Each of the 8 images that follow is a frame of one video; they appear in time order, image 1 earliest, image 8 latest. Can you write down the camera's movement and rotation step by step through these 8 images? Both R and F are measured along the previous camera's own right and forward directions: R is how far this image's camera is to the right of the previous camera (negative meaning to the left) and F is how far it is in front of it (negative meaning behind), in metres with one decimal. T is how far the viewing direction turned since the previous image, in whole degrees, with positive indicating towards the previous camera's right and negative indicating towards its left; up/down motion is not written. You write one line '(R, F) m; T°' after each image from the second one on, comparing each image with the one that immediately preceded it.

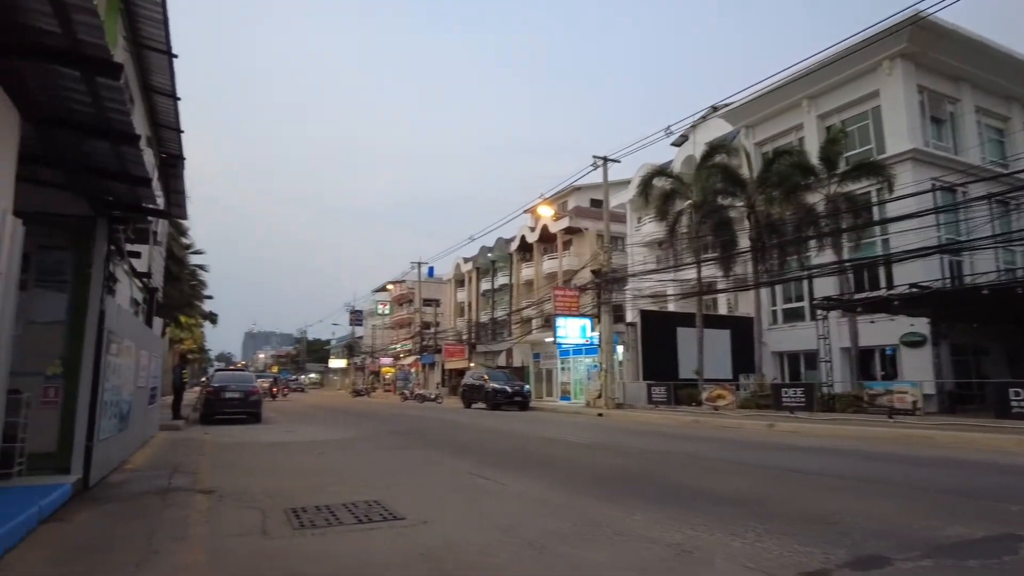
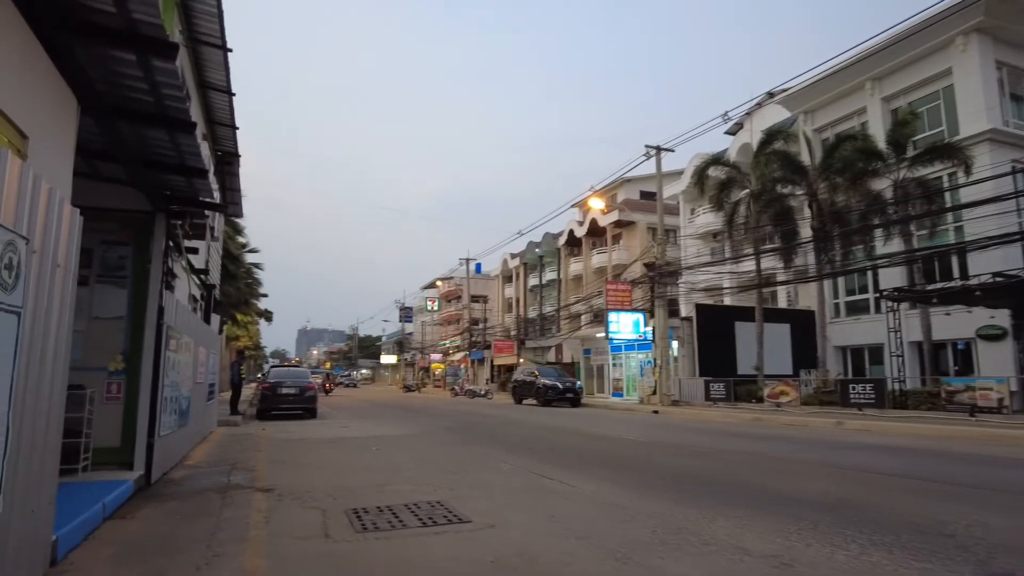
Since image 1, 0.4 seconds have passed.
(-0.2, +0.4) m; -4°
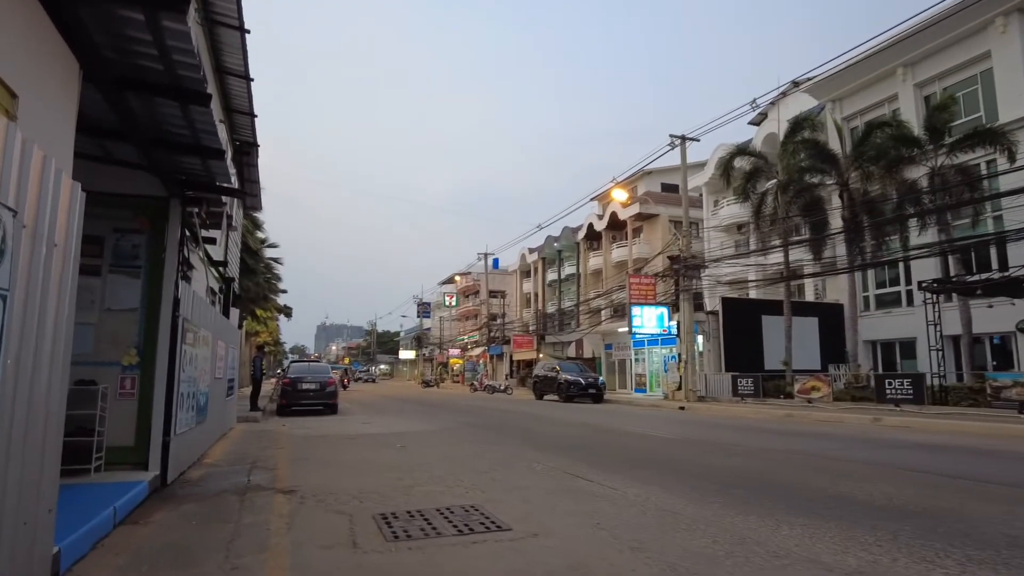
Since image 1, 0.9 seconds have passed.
(-0.2, +0.5) m; -1°
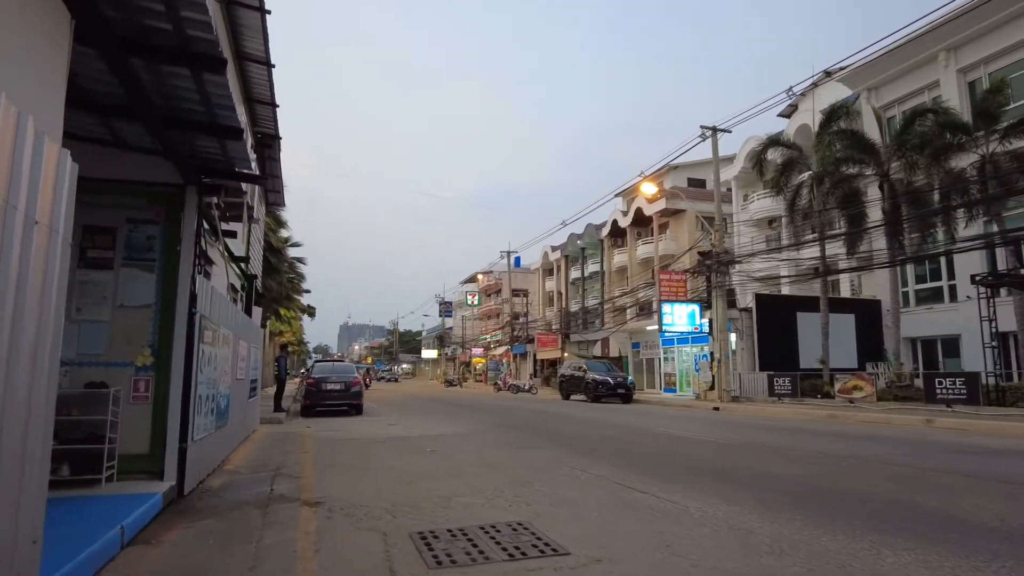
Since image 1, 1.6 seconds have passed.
(-0.2, +0.7) m; -2°
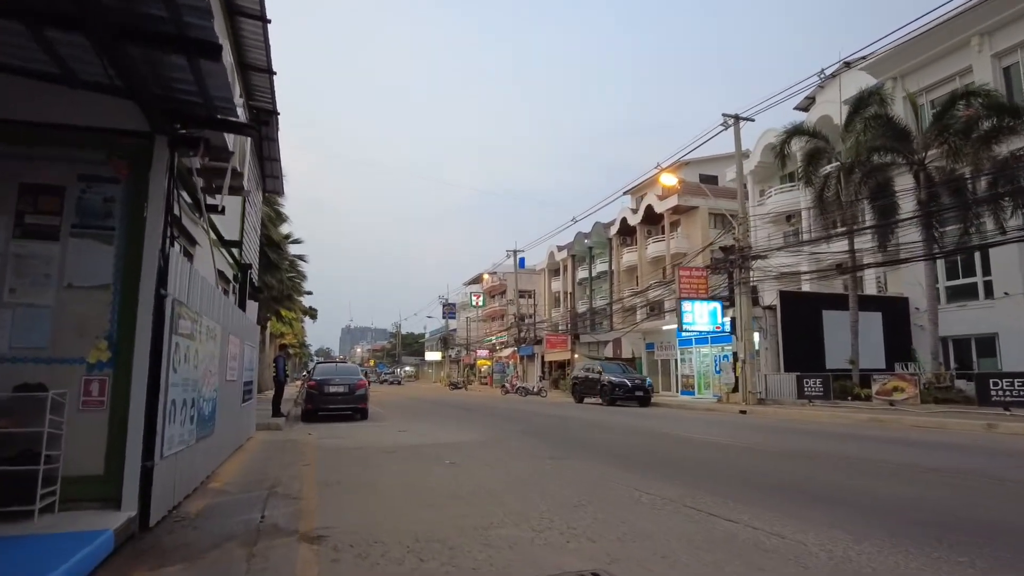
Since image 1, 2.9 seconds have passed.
(-0.4, +1.5) m; 0°
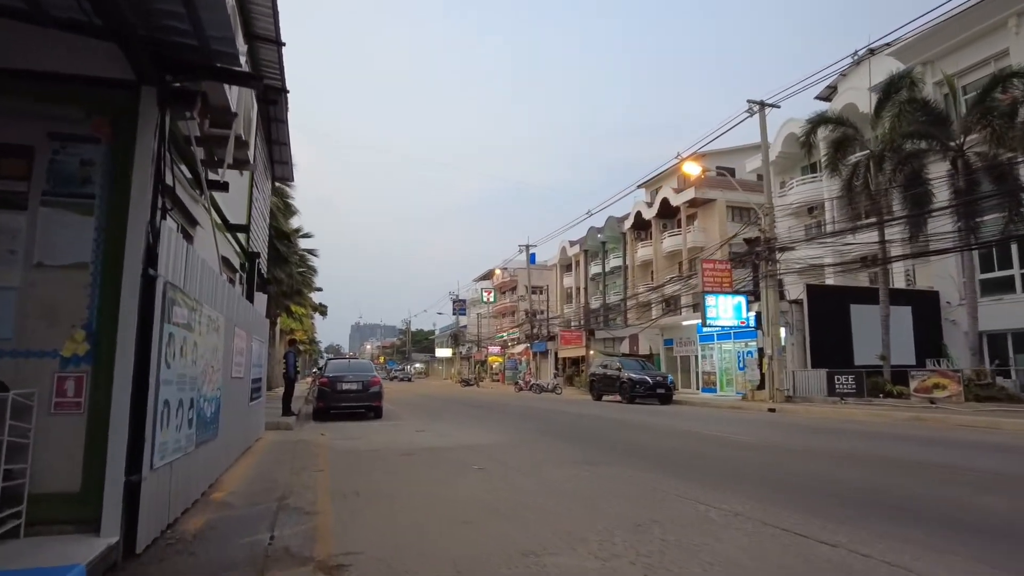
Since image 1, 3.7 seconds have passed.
(-0.3, +0.9) m; -1°
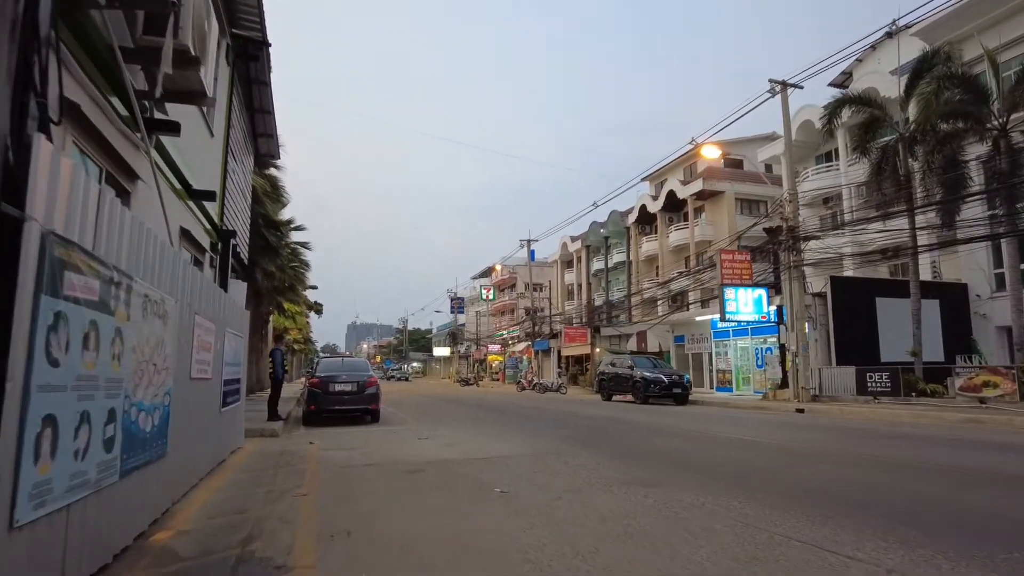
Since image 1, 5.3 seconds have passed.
(-0.4, +1.7) m; 0°
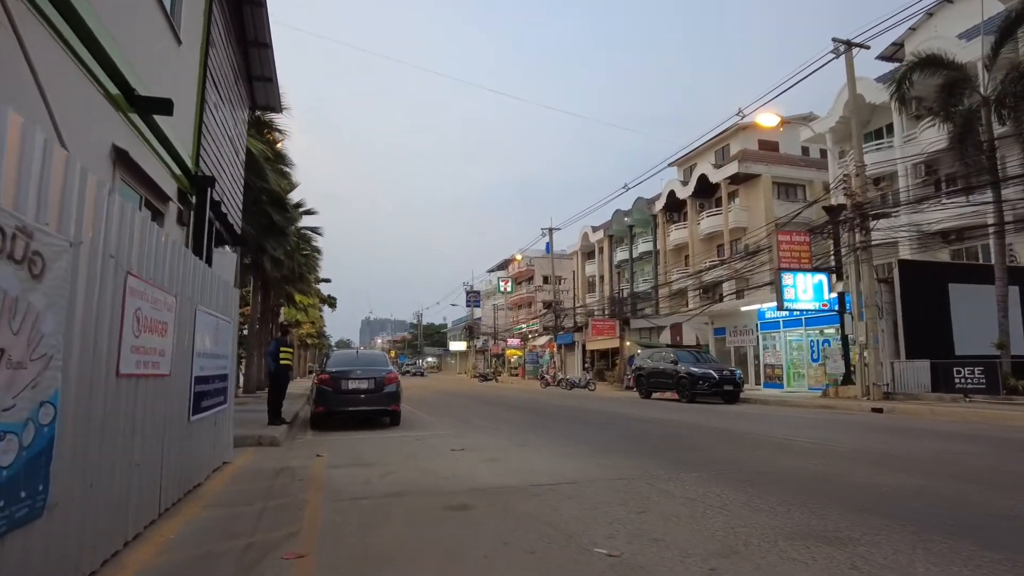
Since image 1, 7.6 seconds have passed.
(-0.6, +2.5) m; -1°
